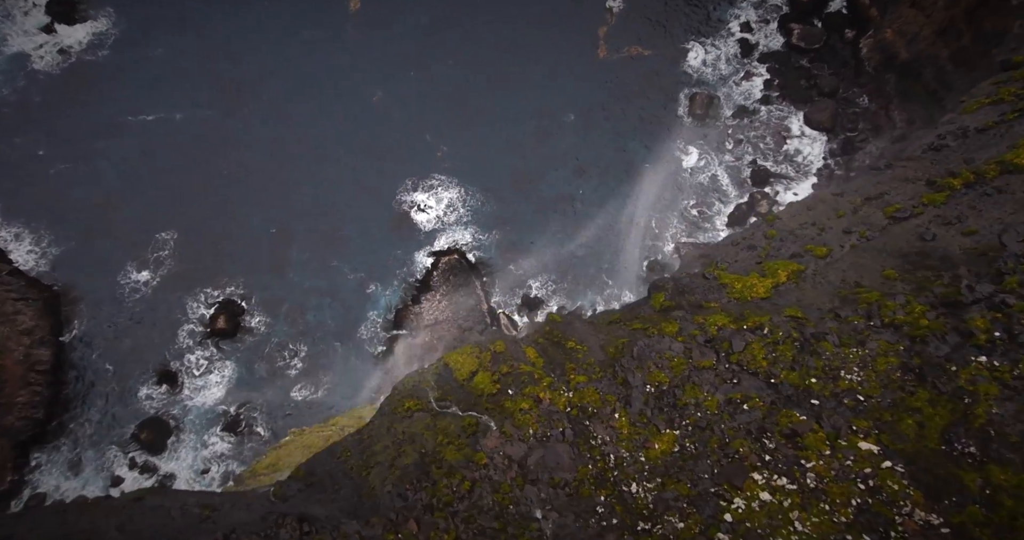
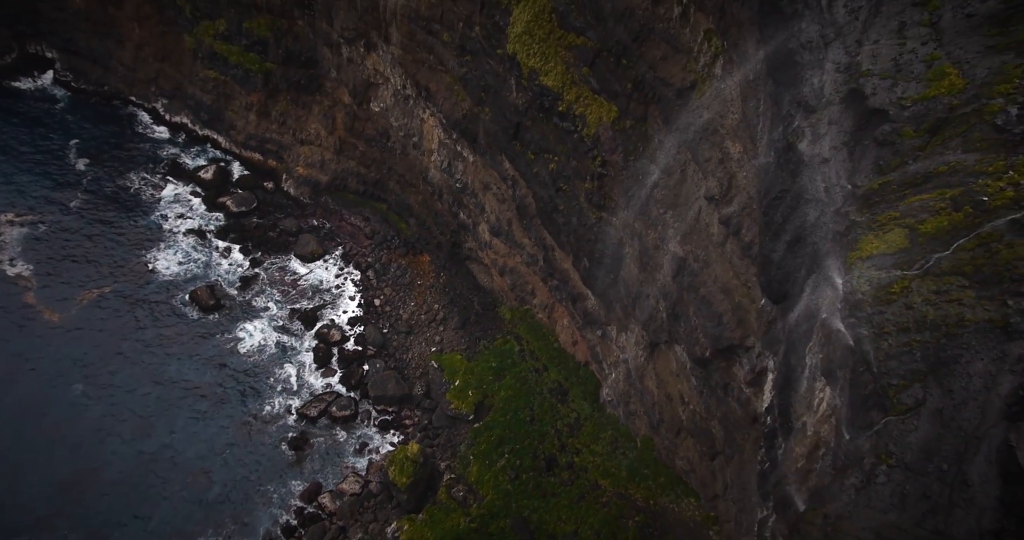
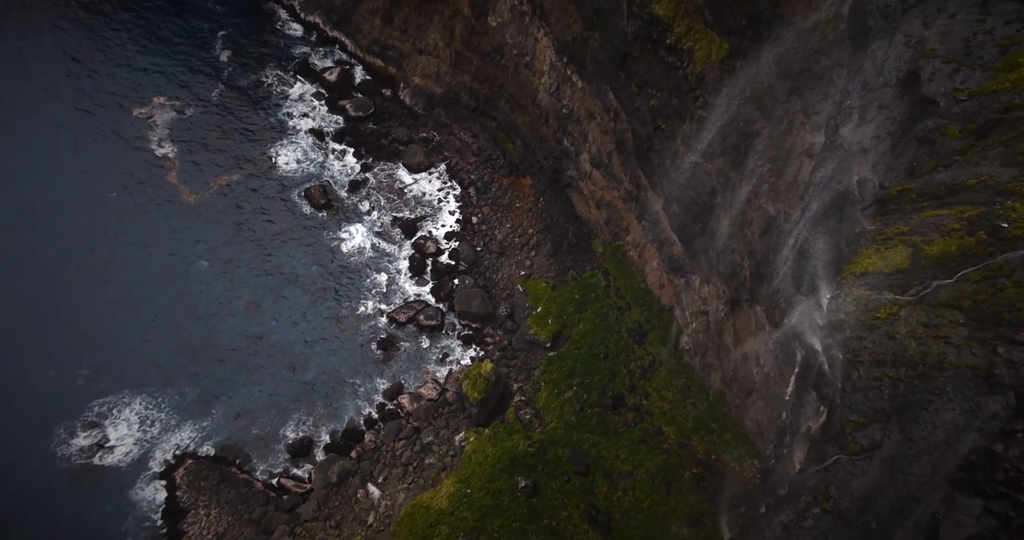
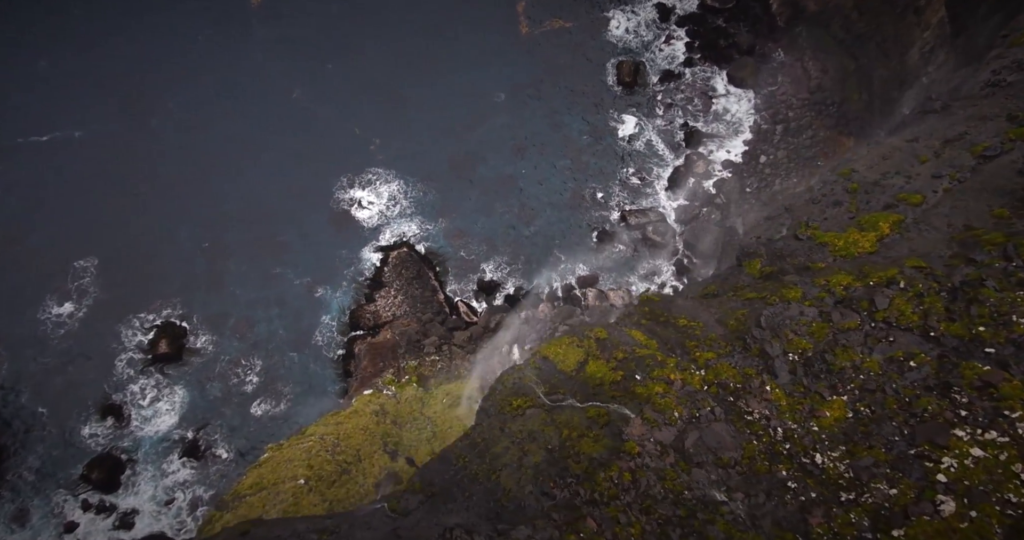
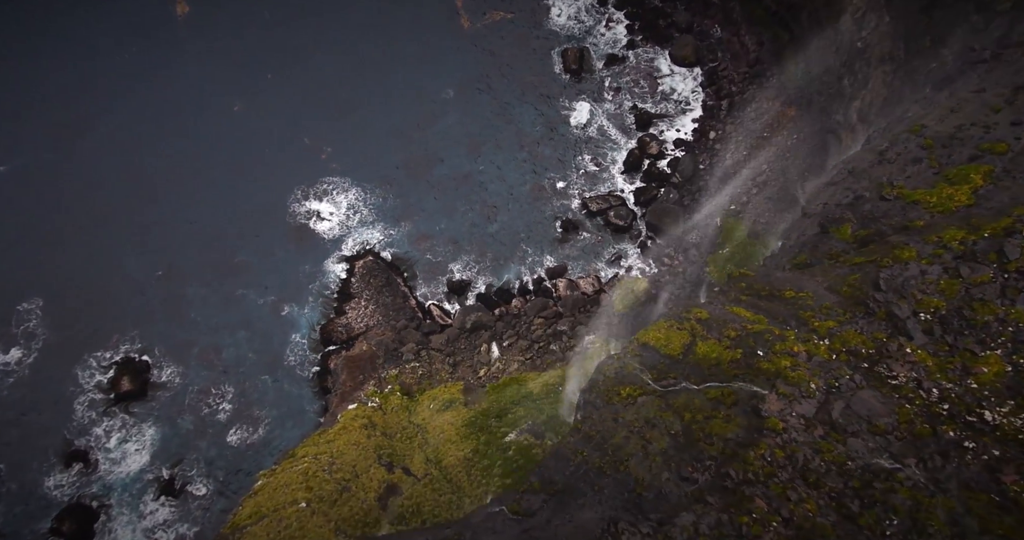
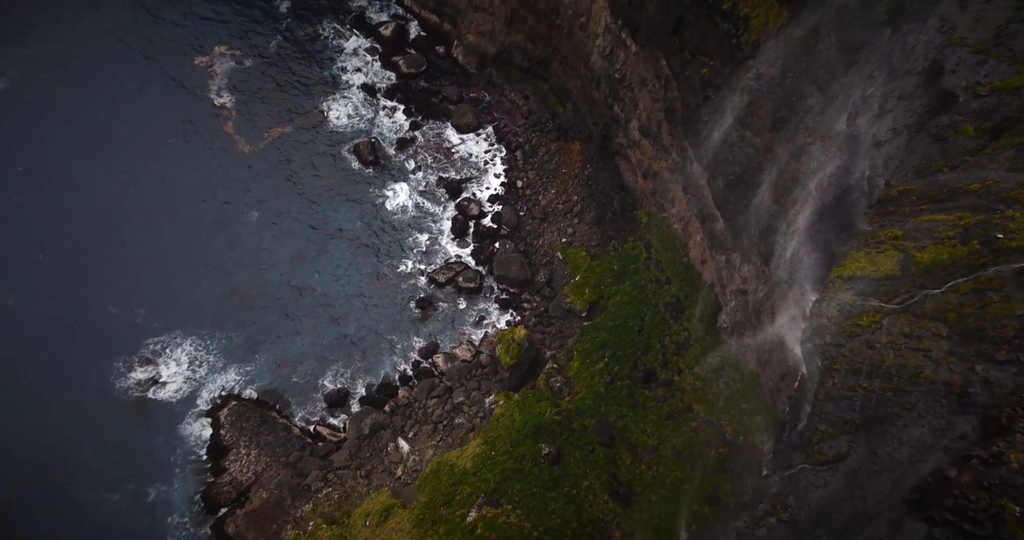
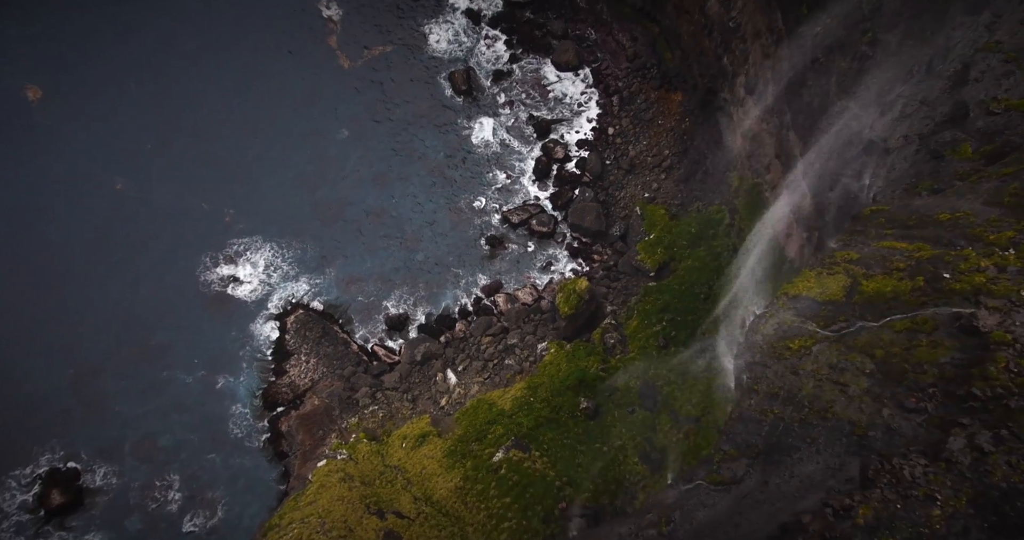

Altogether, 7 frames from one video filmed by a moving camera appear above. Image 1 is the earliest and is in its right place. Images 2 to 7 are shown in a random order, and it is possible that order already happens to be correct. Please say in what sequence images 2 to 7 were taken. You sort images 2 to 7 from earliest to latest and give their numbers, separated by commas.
4, 5, 7, 6, 3, 2
